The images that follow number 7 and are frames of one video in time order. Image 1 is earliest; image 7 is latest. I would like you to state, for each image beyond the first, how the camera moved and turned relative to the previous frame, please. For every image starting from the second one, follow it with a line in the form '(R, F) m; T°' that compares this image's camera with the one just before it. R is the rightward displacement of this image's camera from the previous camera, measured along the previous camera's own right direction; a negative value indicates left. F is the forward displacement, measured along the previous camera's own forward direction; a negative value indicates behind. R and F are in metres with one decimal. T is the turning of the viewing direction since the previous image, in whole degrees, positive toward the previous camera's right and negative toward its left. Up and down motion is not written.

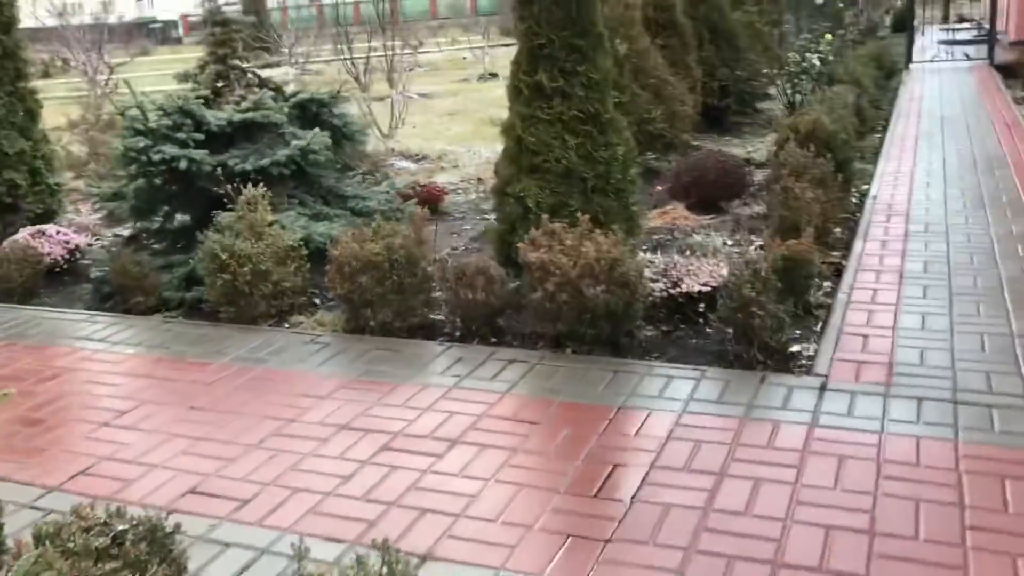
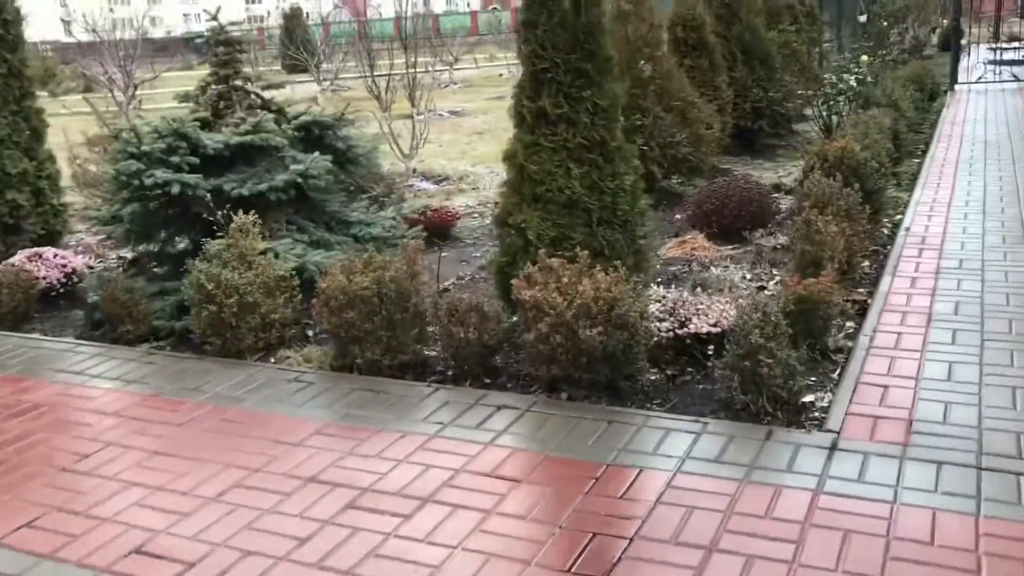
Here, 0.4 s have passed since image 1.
(+0.2, +0.2) m; -2°
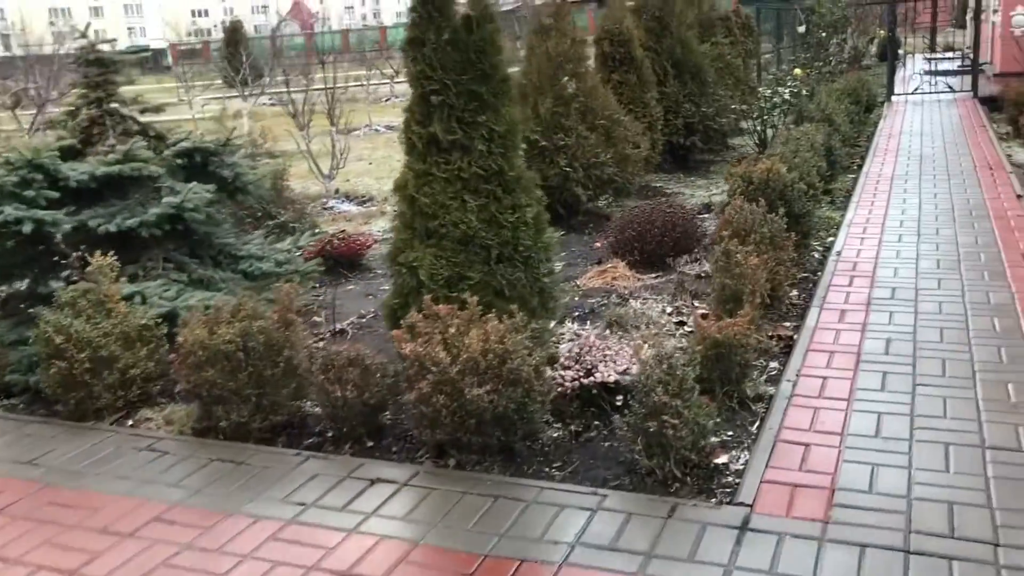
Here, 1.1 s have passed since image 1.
(+0.2, +0.4) m; +3°
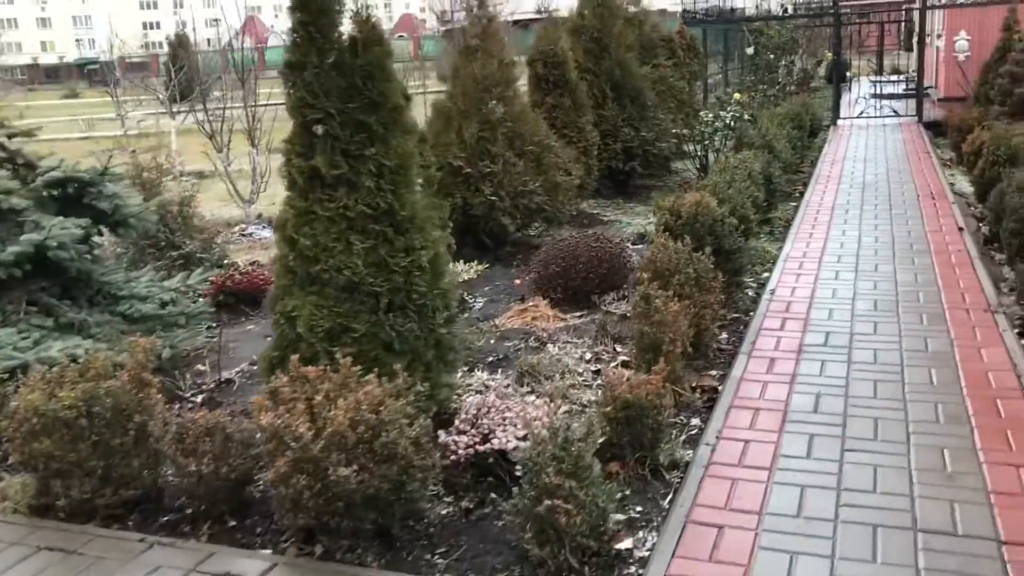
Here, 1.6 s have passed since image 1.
(+0.2, +0.4) m; +3°
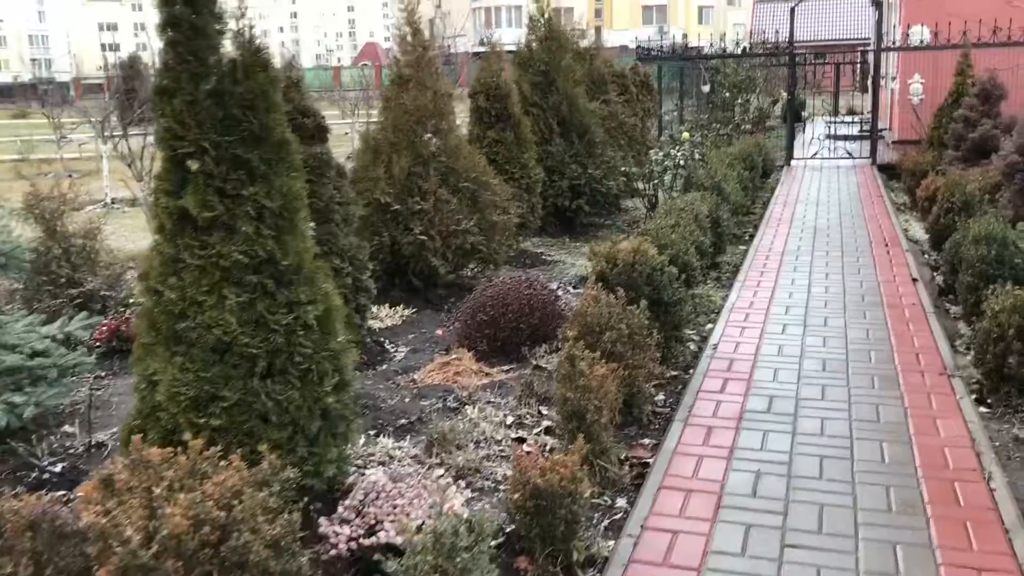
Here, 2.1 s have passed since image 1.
(+0.2, +0.4) m; +2°
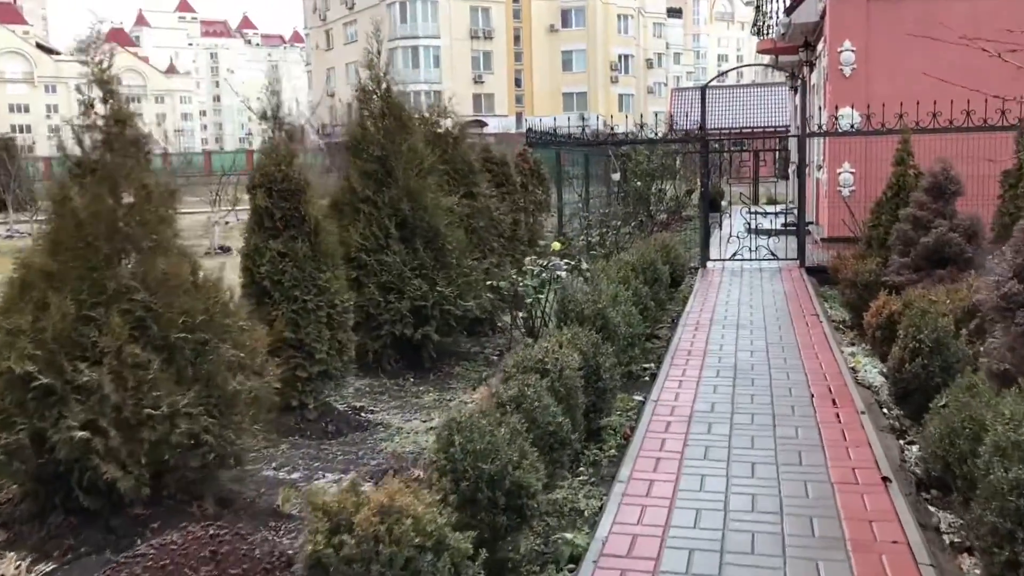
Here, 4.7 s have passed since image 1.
(+0.7, +2.2) m; +4°
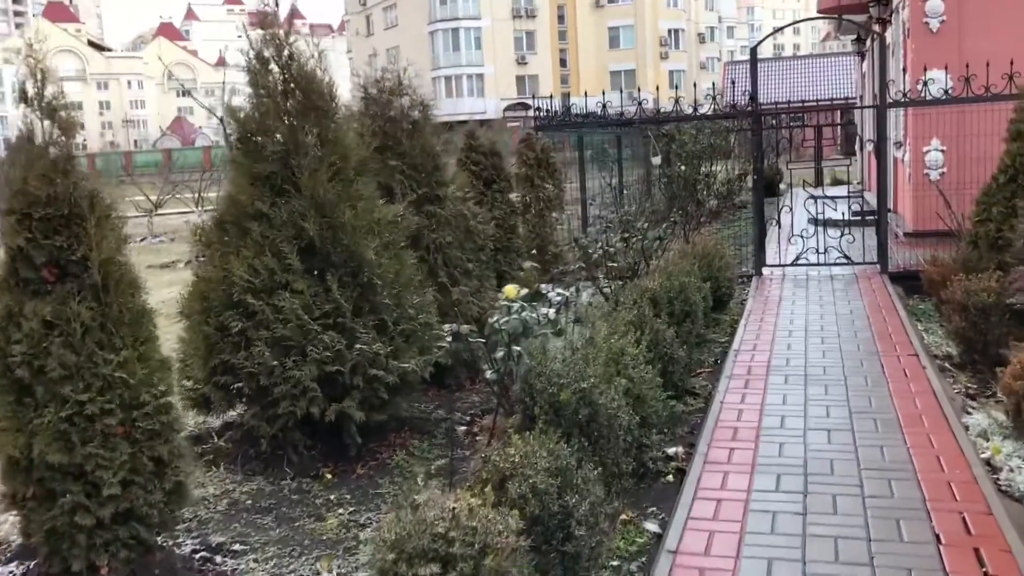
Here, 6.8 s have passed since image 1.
(+0.5, +2.1) m; -3°
